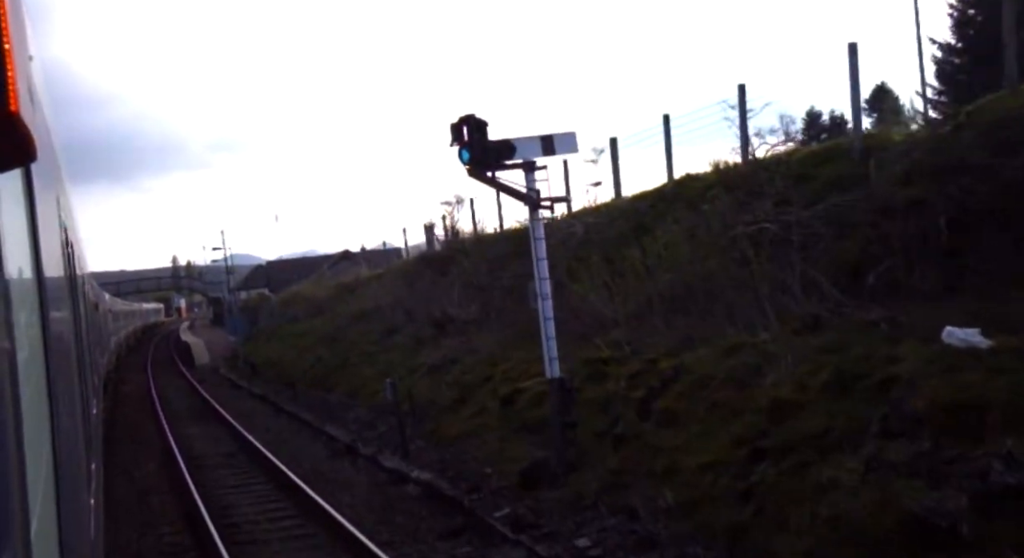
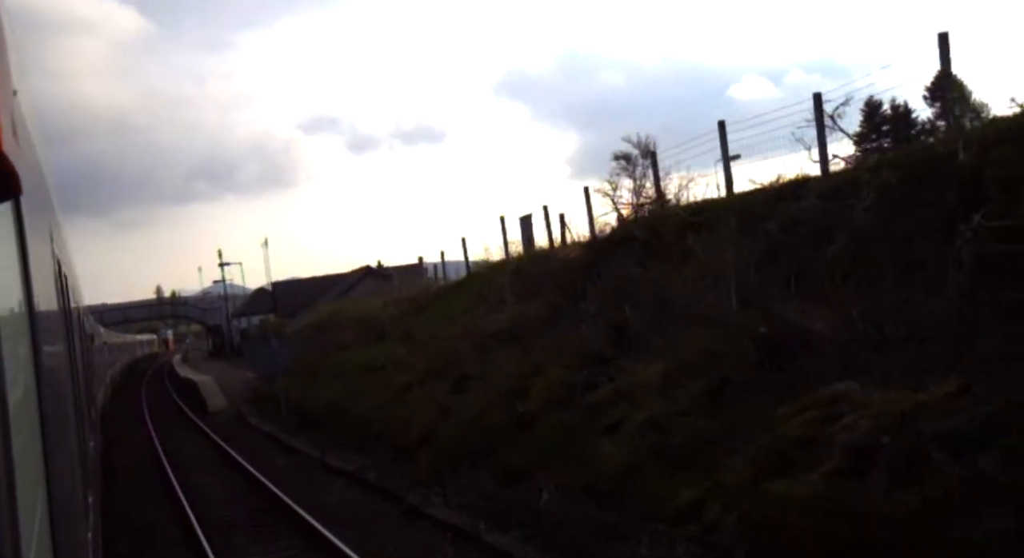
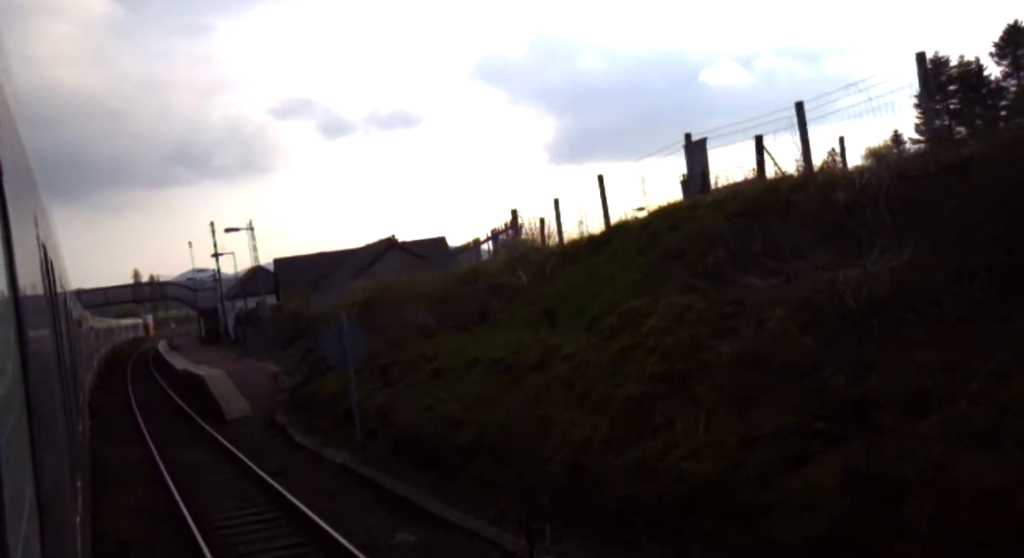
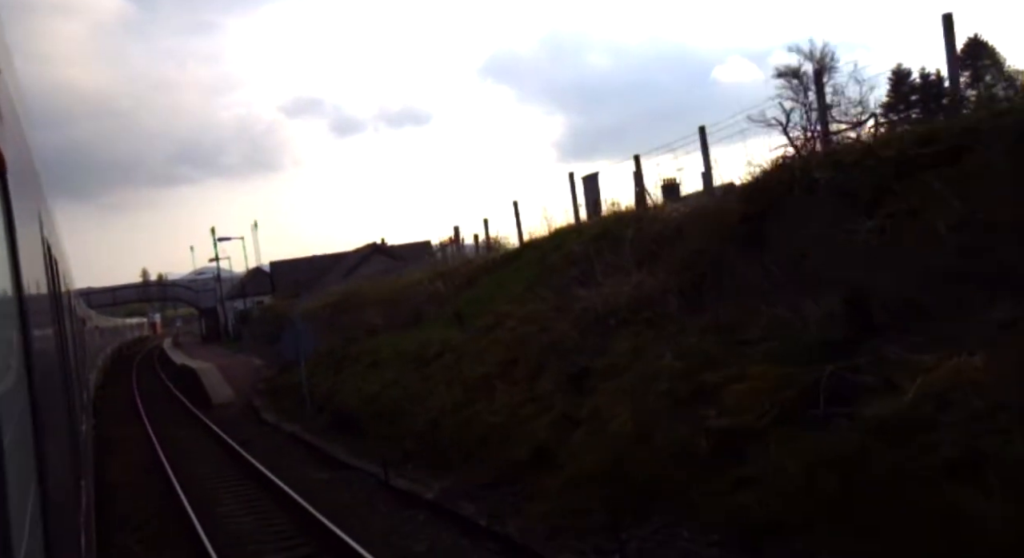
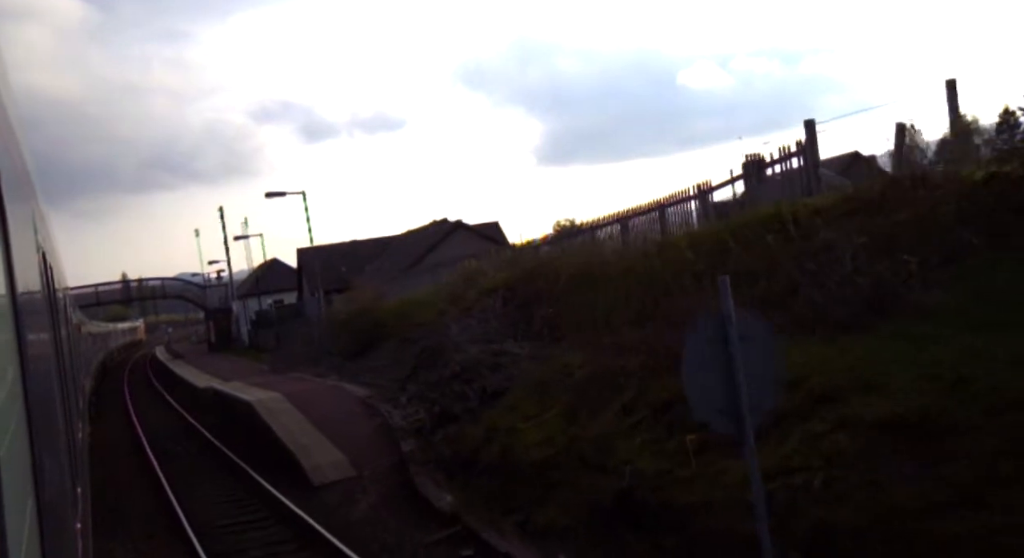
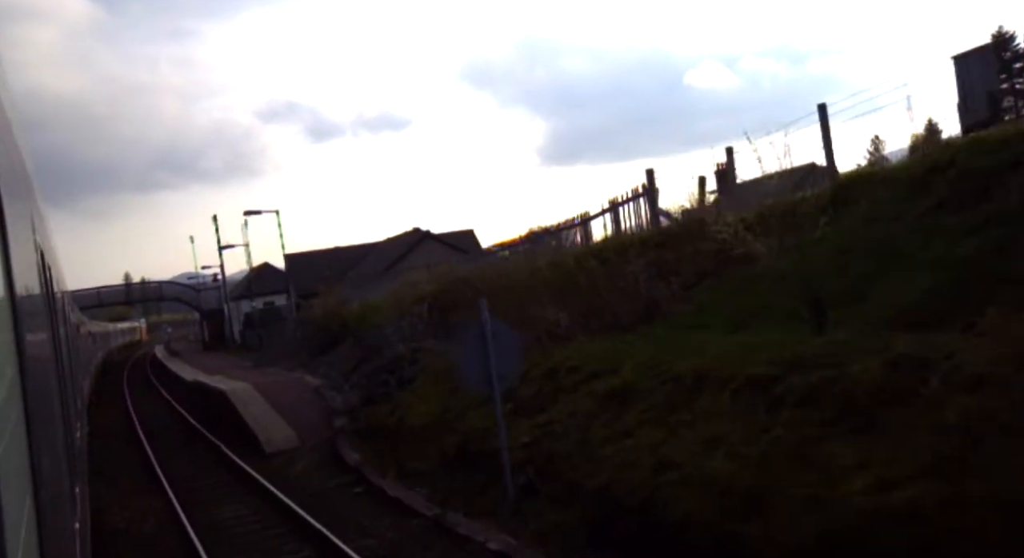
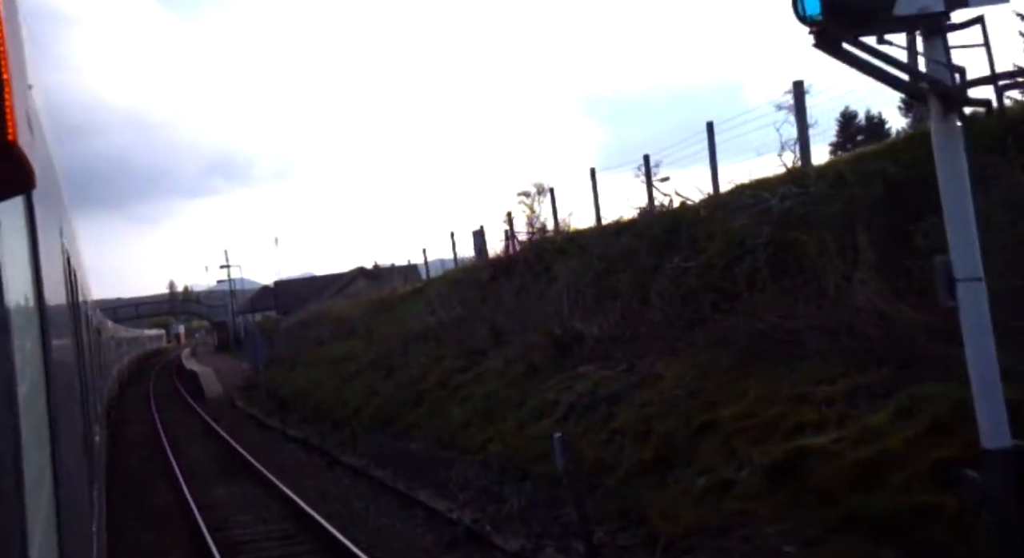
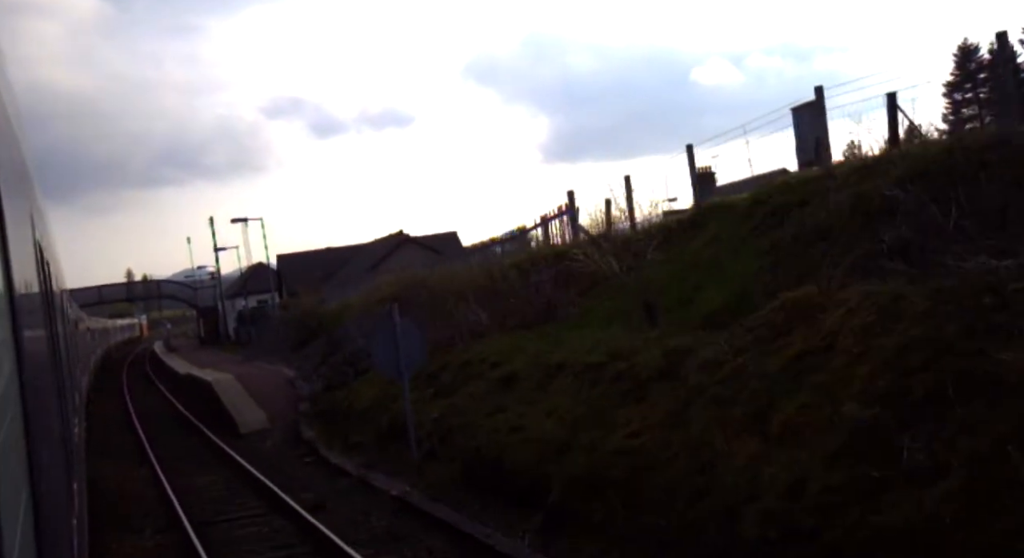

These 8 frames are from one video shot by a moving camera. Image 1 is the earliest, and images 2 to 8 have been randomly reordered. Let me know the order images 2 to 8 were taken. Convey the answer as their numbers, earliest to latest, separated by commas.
7, 2, 4, 3, 8, 6, 5
